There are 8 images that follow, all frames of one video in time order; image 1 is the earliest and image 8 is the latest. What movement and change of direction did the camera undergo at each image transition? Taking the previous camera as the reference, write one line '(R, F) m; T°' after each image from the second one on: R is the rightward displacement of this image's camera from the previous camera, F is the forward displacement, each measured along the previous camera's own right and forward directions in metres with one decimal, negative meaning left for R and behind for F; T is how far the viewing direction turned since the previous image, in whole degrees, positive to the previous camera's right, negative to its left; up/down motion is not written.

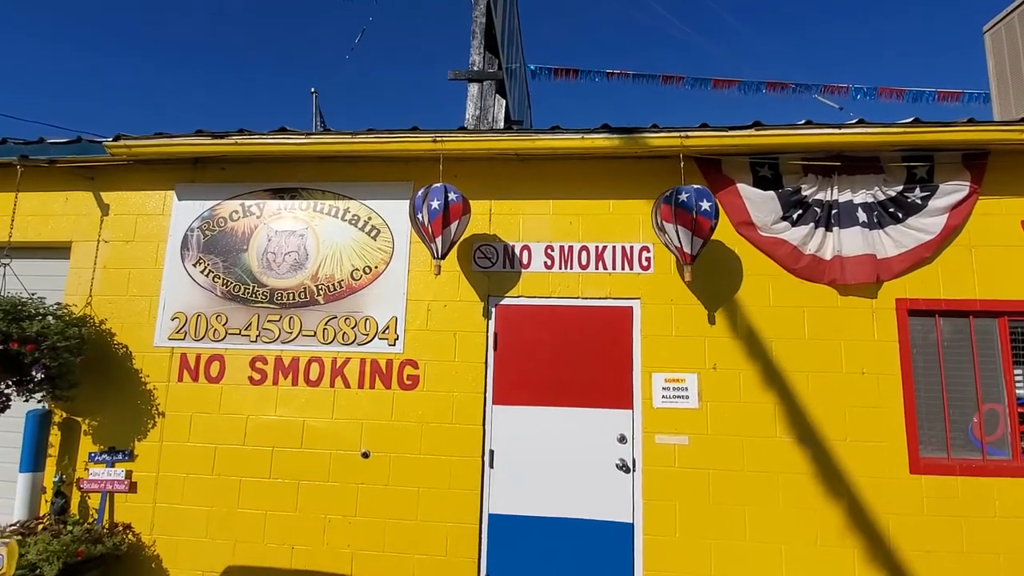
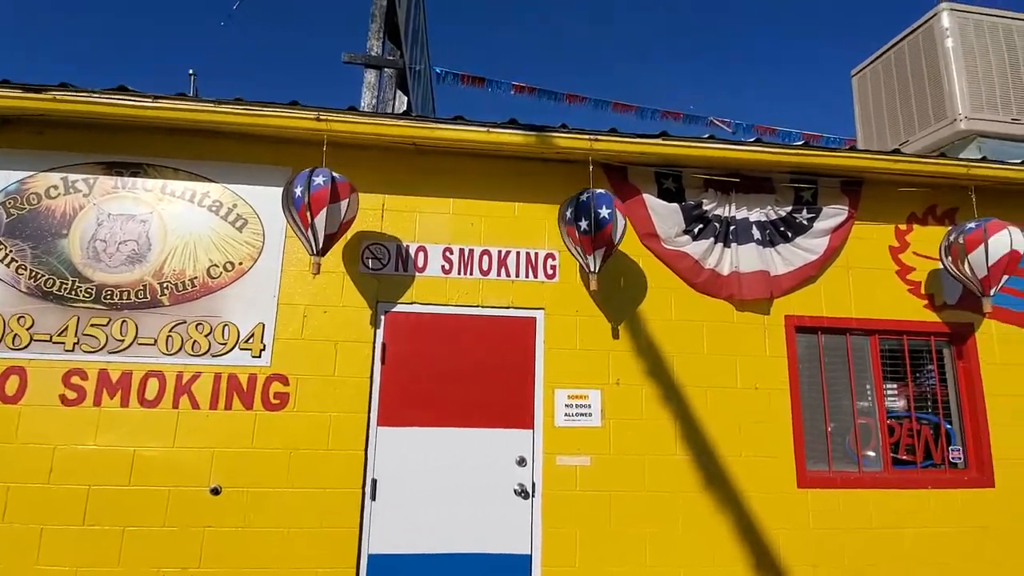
(-0.2, +0.5) m; +13°
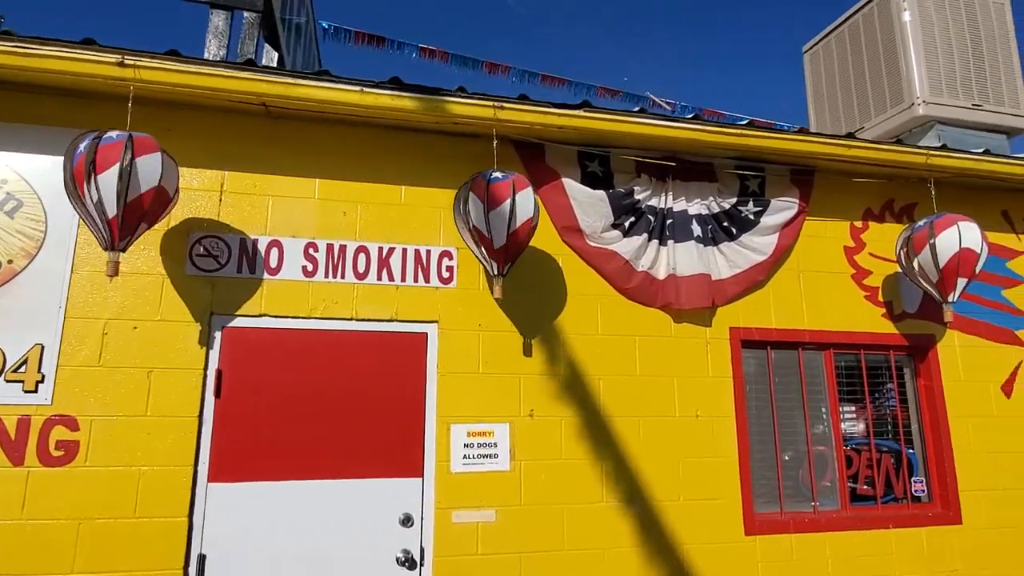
(+0.3, +1.0) m; +6°
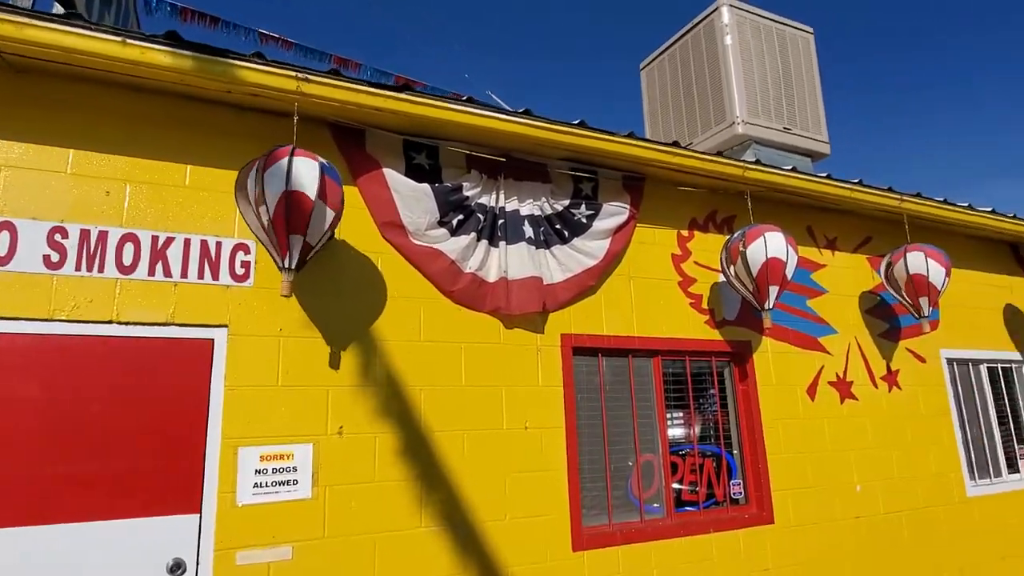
(+0.3, +0.3) m; +13°
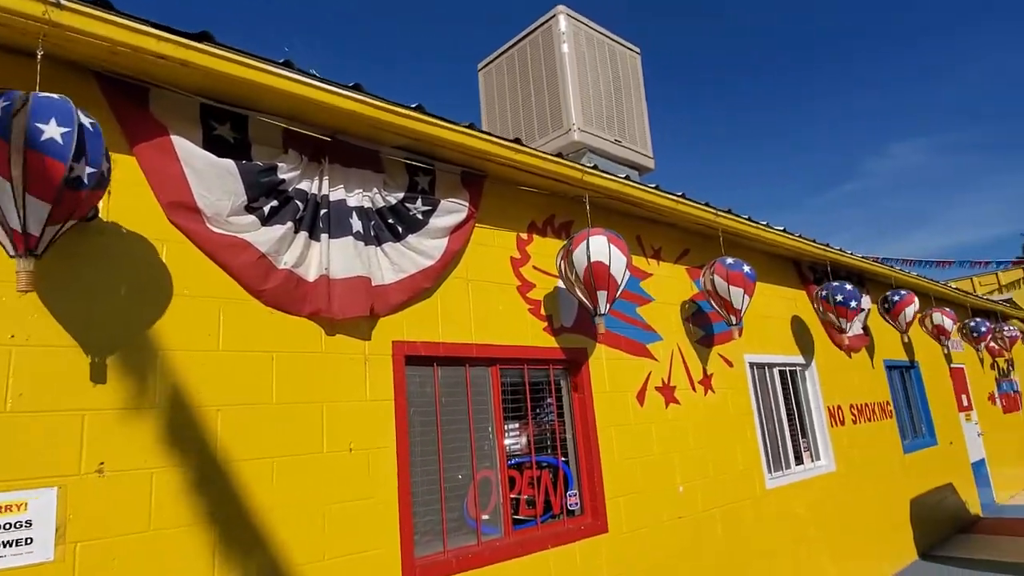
(0.0, +0.4) m; +16°
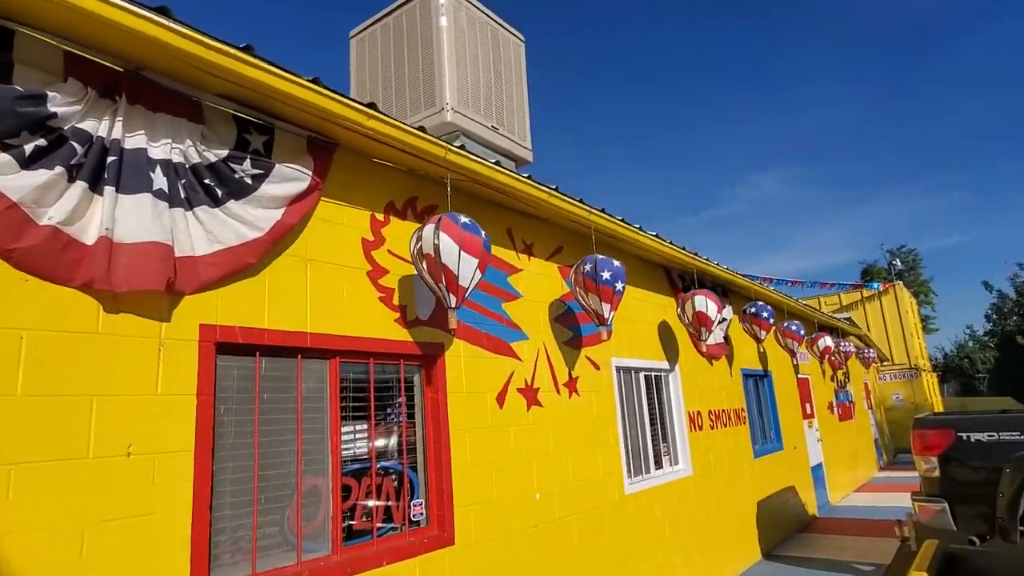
(+0.2, +0.4) m; +10°
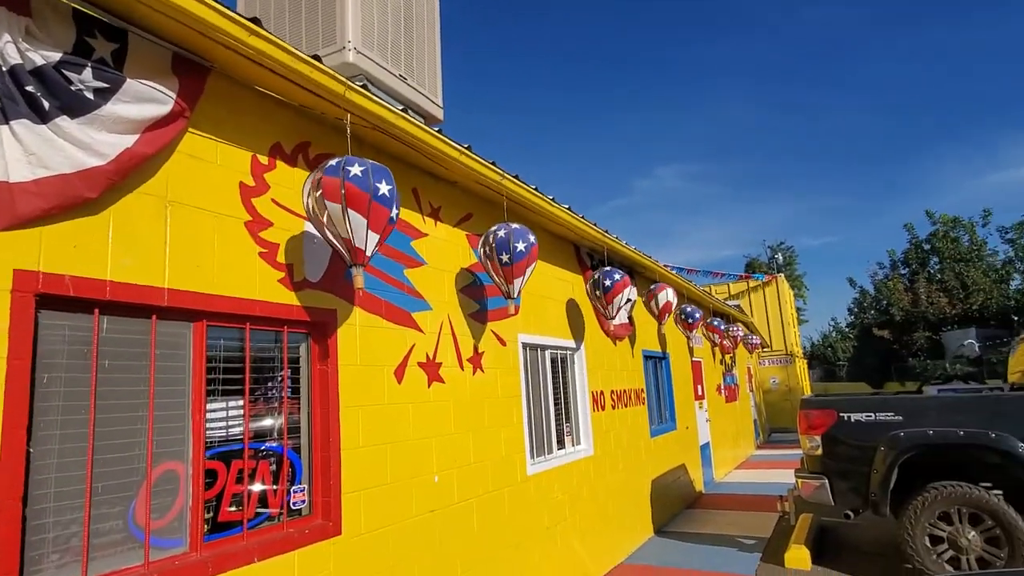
(0.0, +0.4) m; +9°
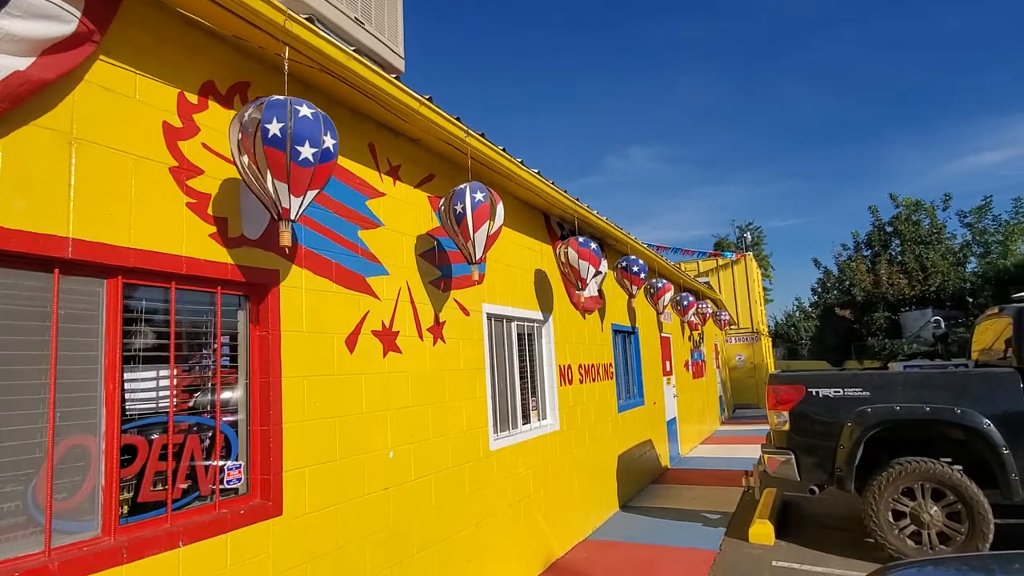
(+0.1, +0.3) m; +3°
